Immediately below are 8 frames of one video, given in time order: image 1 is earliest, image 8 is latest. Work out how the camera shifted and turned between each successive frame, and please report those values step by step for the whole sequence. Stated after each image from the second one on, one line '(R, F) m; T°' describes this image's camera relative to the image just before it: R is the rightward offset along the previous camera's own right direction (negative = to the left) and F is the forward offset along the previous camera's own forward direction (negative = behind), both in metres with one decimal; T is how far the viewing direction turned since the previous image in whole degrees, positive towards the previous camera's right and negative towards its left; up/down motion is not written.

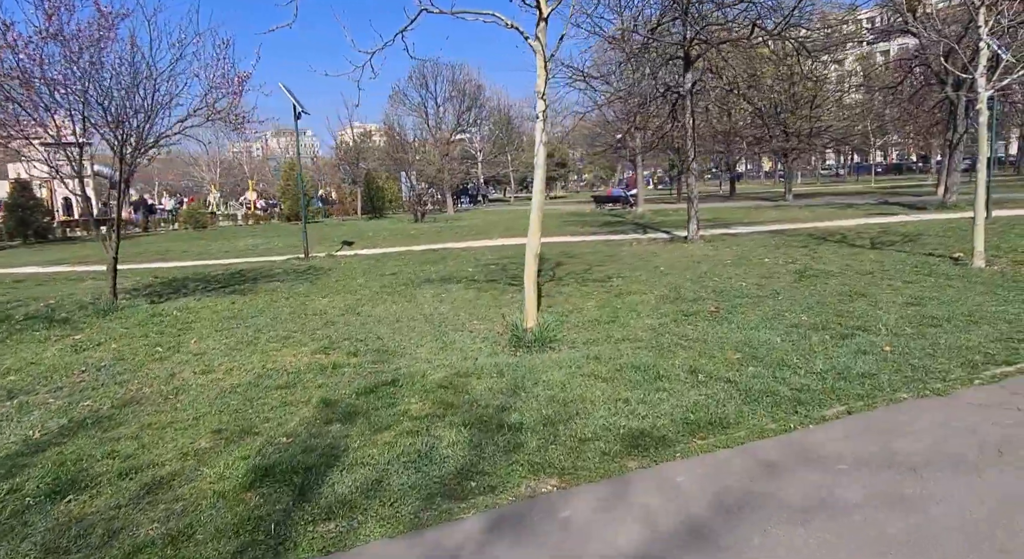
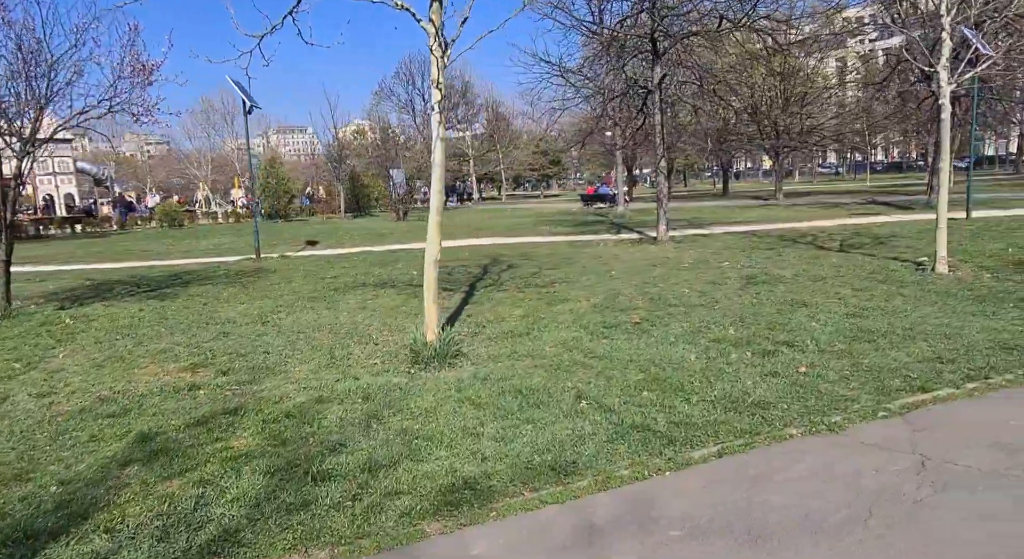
(+0.7, +0.5) m; +1°
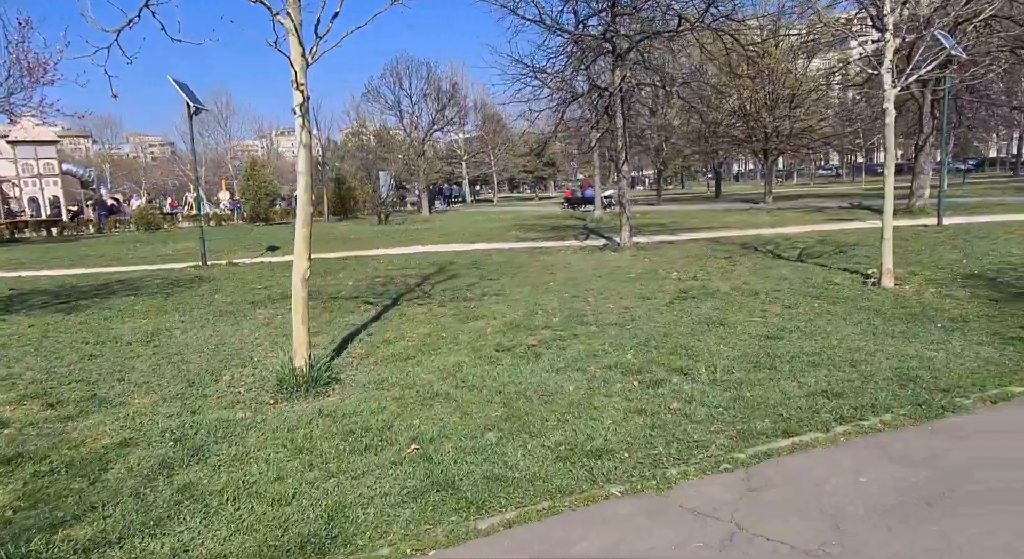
(+0.9, +0.4) m; +1°
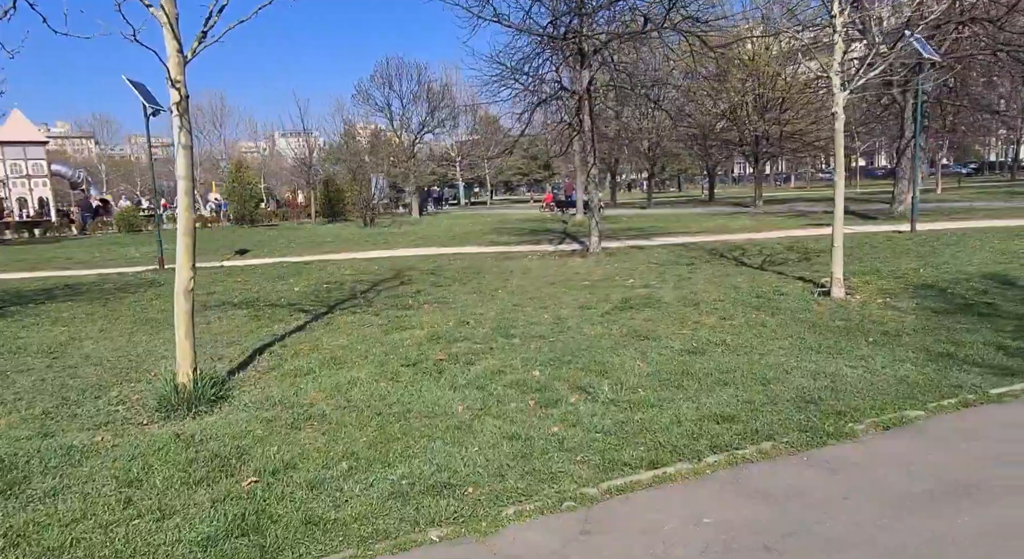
(+0.7, +0.3) m; +1°
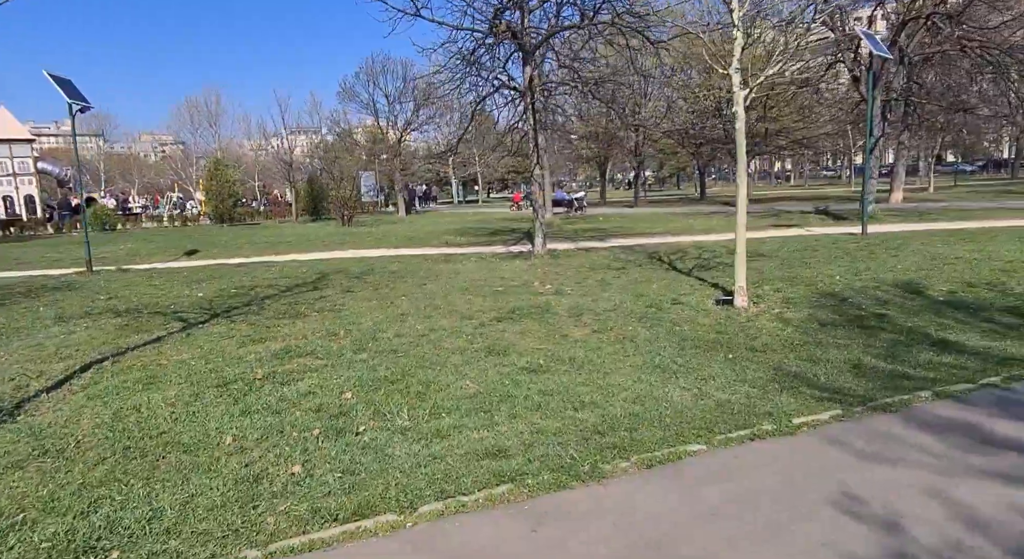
(+1.3, +0.4) m; +1°
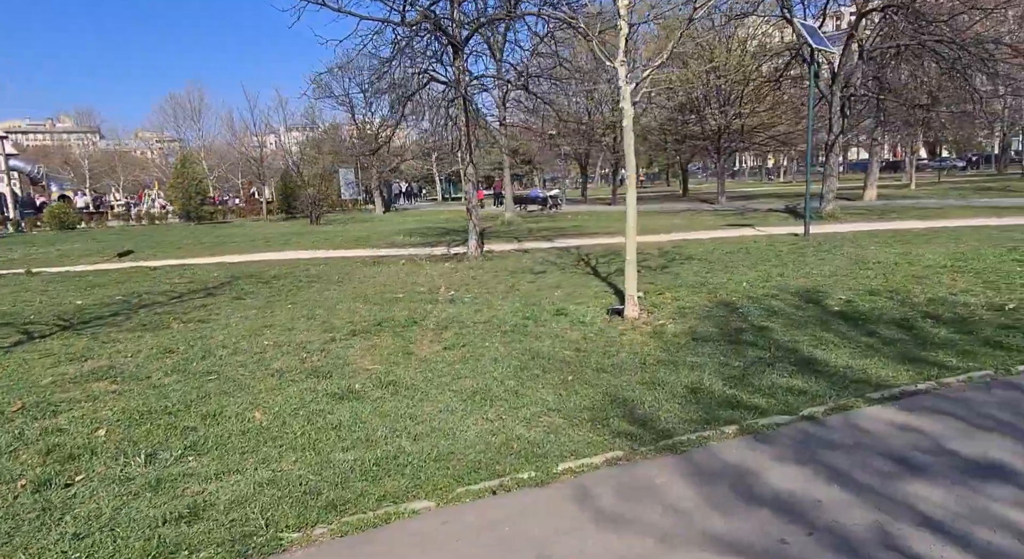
(+1.3, +0.5) m; +2°
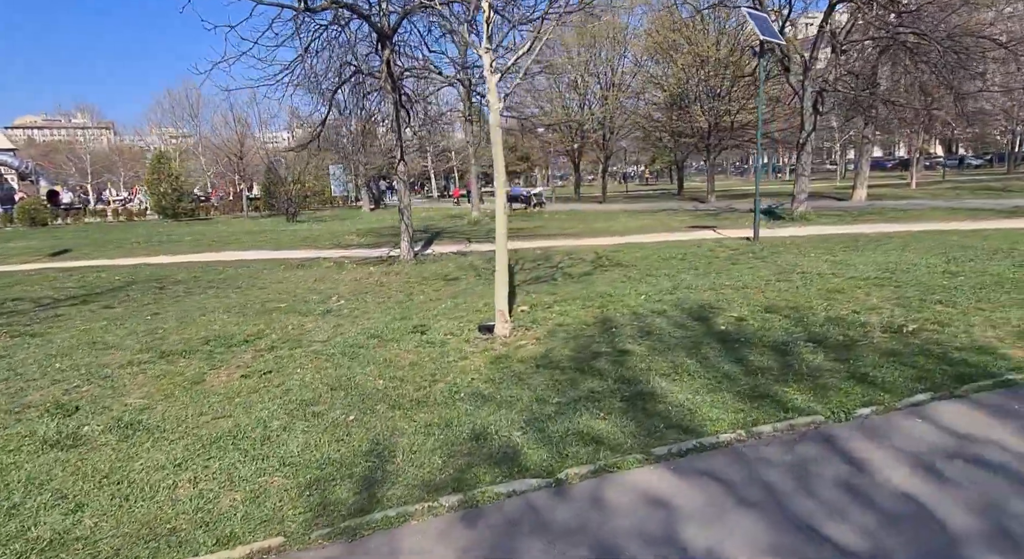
(+1.5, +0.8) m; +1°
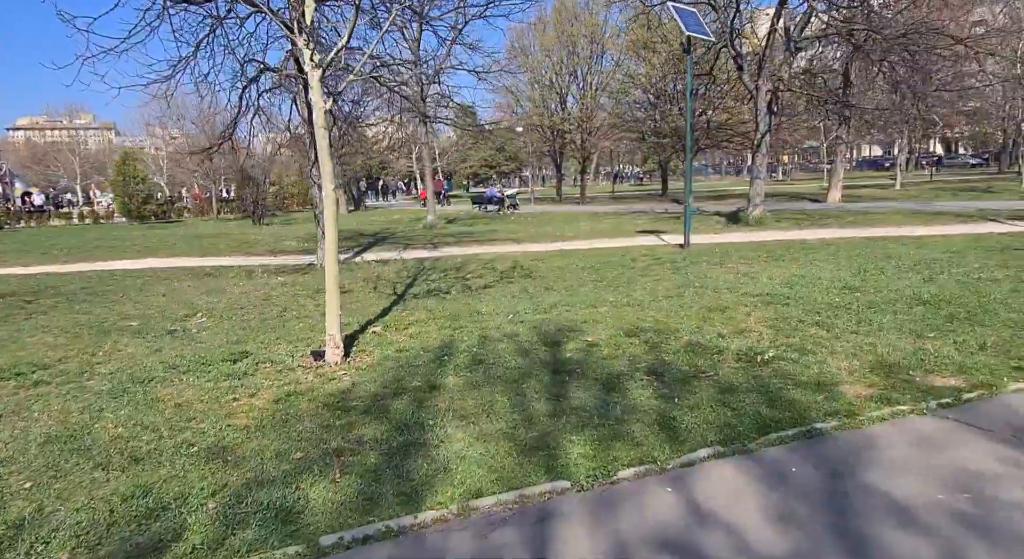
(+1.5, +0.7) m; +2°
